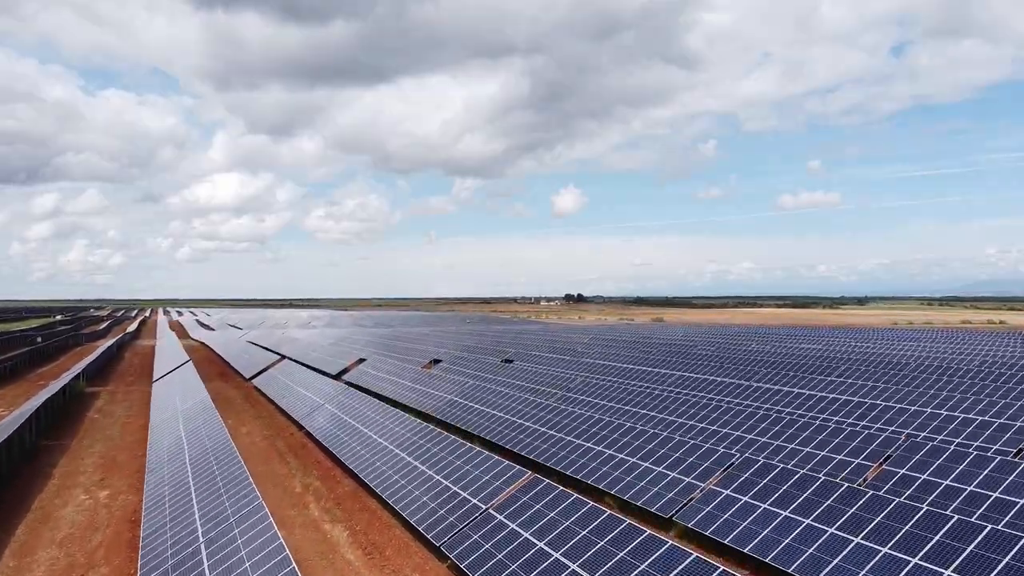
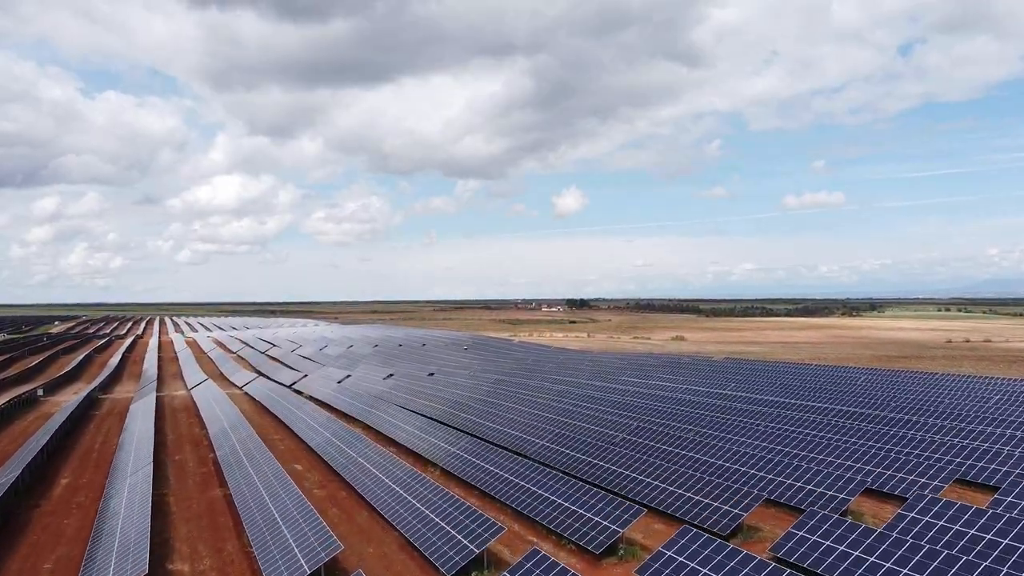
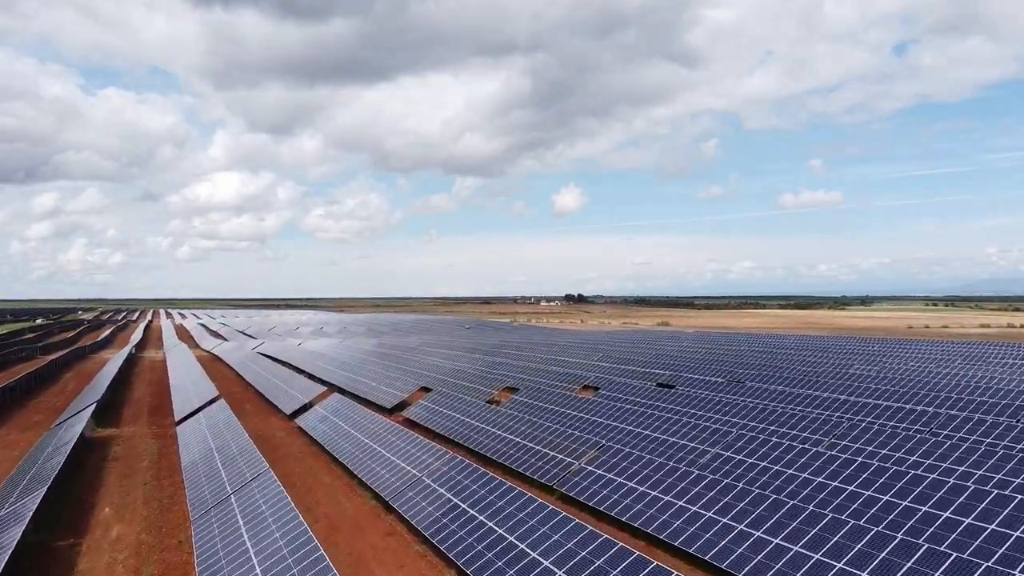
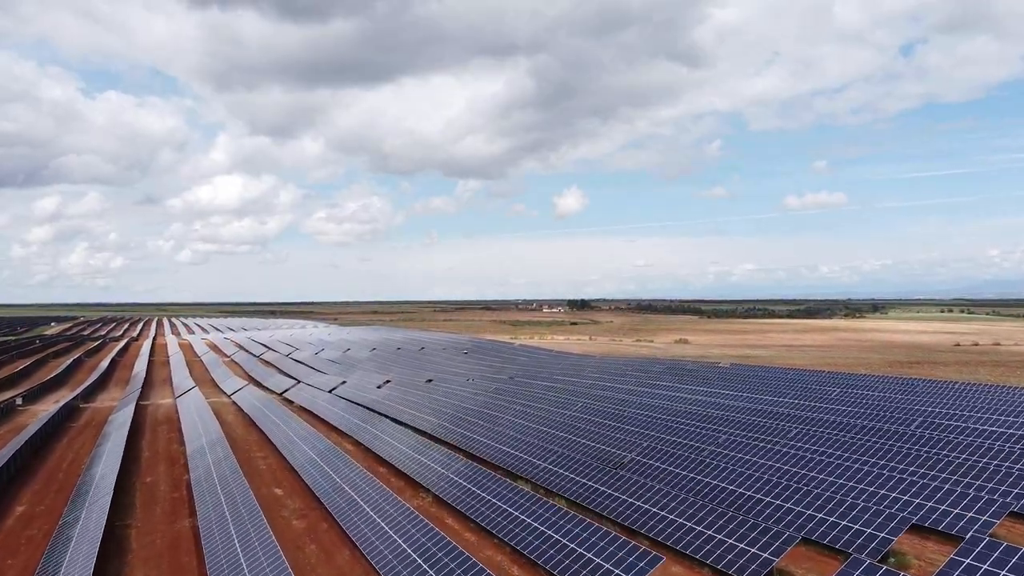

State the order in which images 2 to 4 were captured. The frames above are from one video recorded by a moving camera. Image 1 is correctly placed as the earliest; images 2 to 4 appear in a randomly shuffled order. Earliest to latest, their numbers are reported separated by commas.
3, 2, 4
